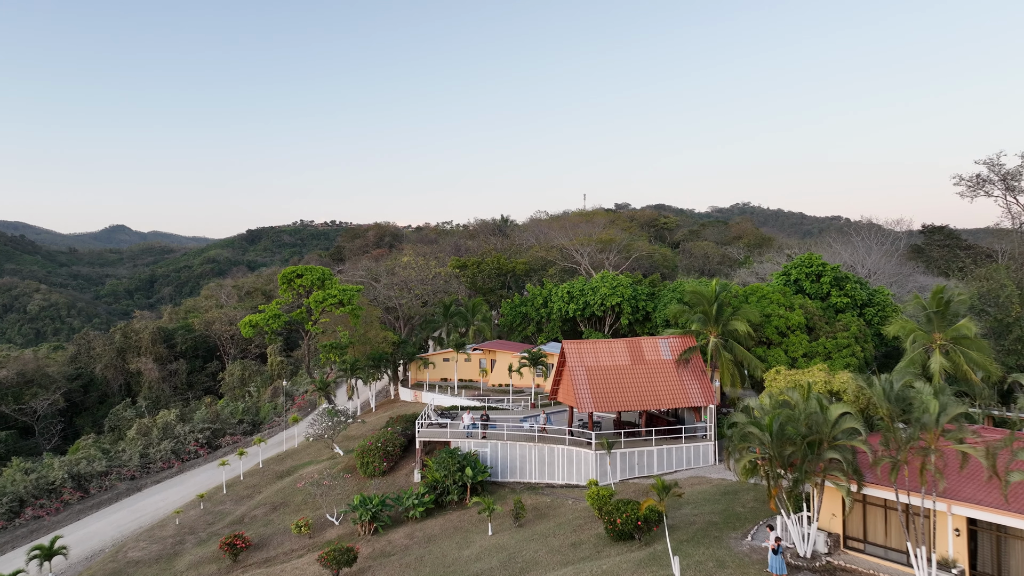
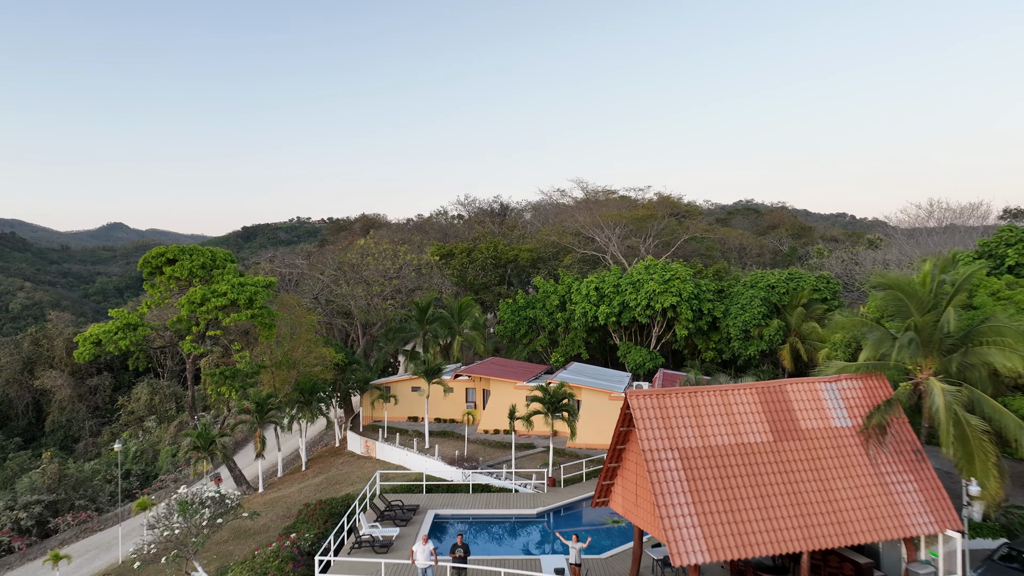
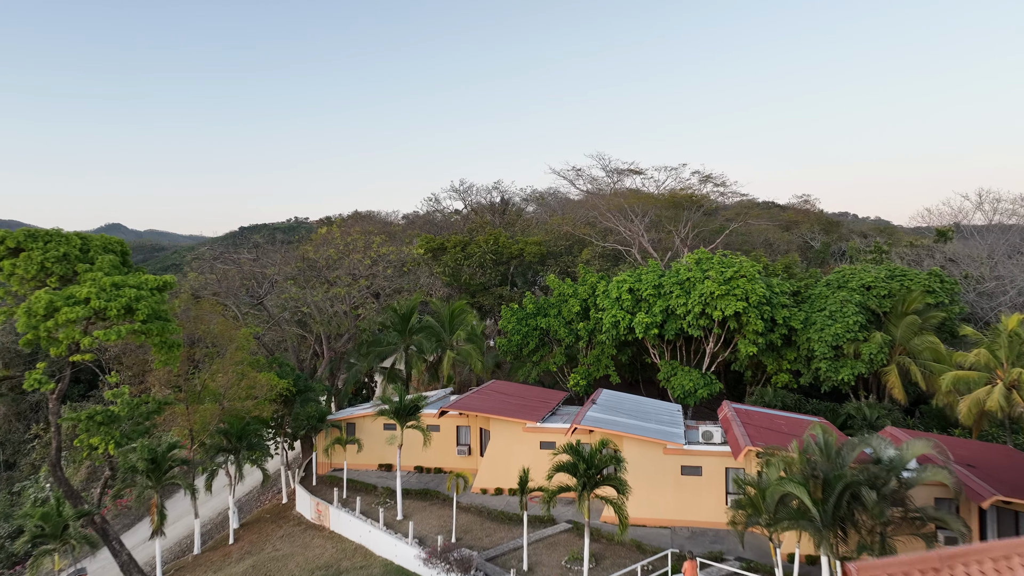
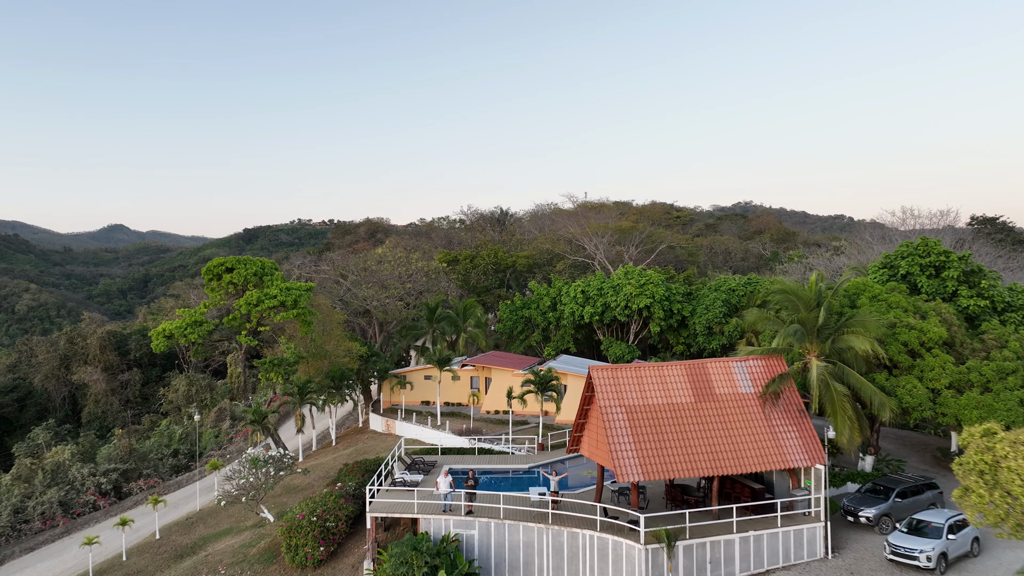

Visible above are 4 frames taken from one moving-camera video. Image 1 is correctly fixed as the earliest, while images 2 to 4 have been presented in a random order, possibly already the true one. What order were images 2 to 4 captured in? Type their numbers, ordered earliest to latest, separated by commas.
4, 2, 3
